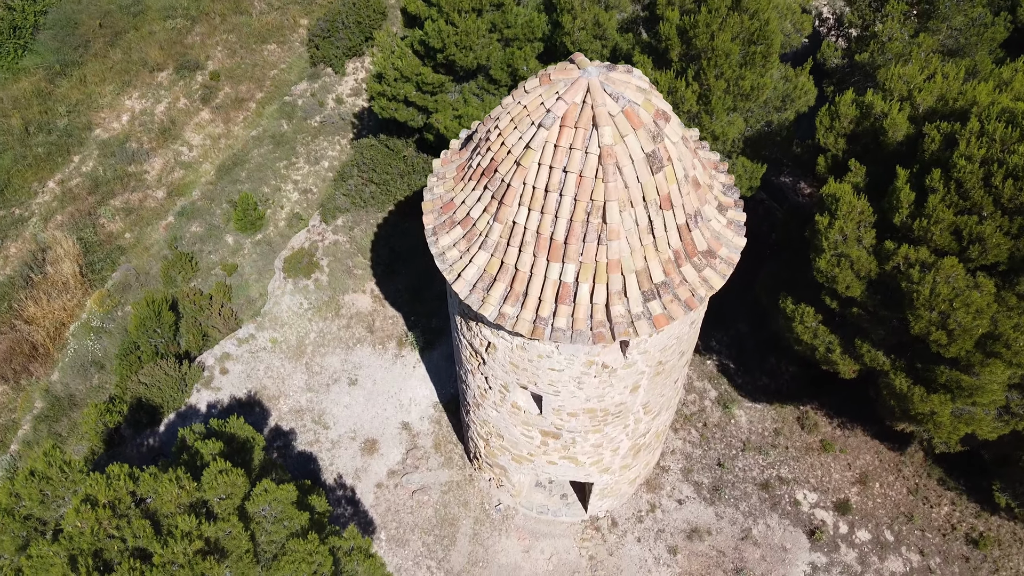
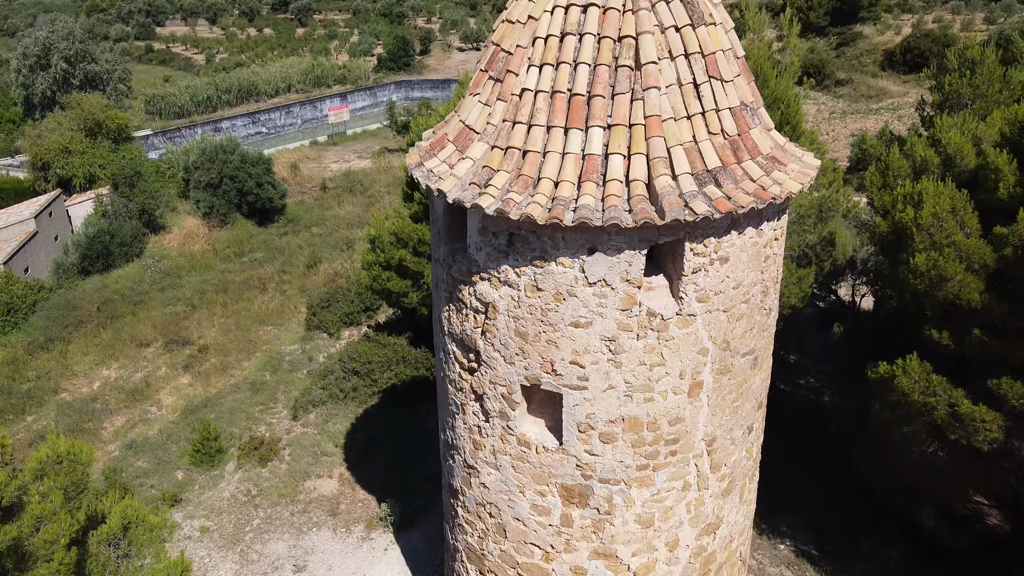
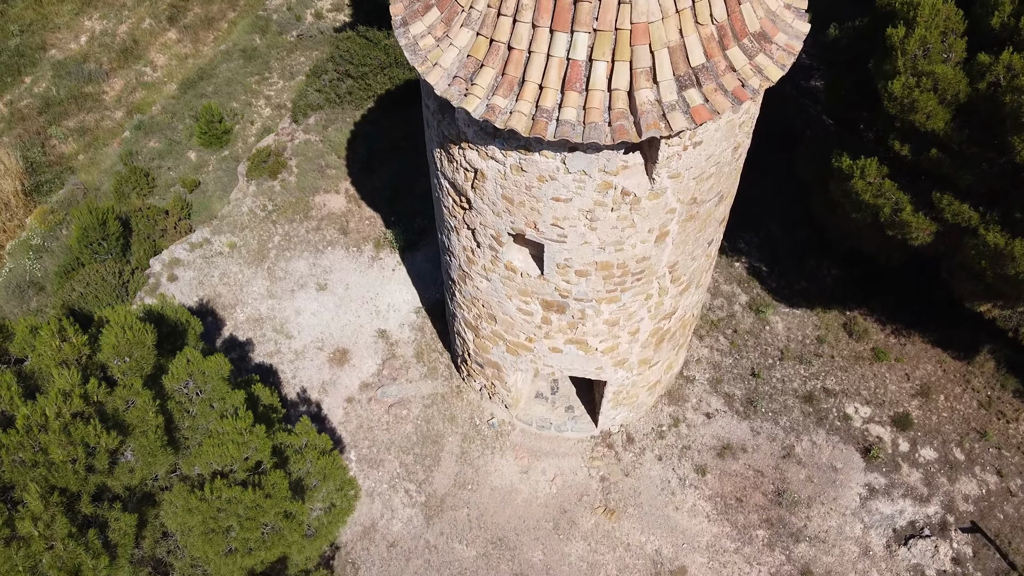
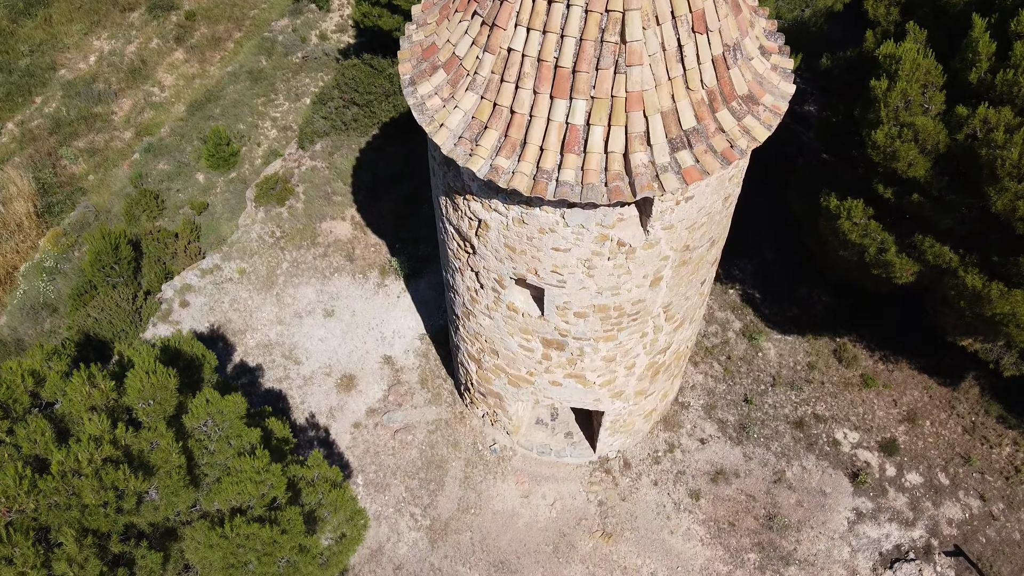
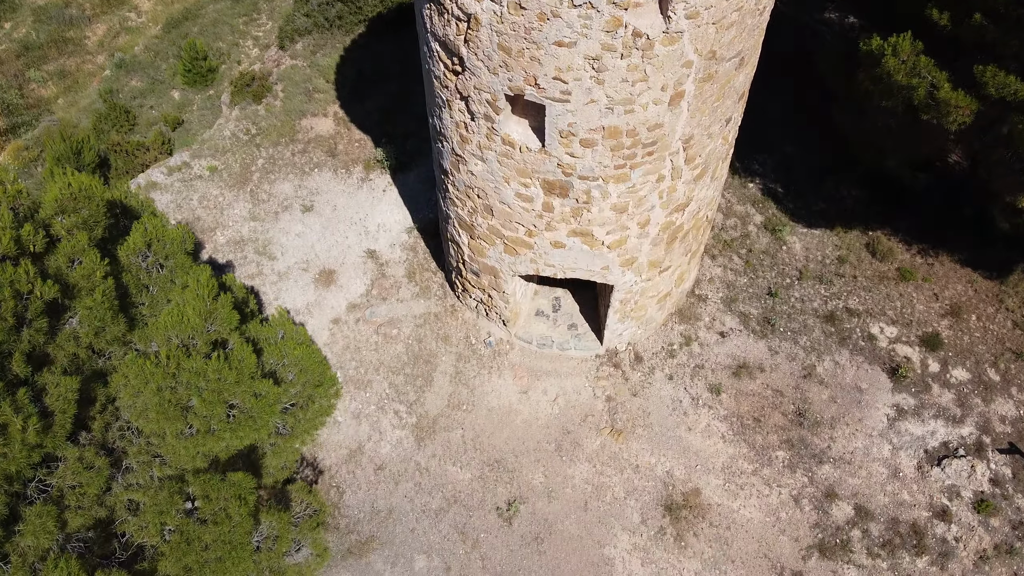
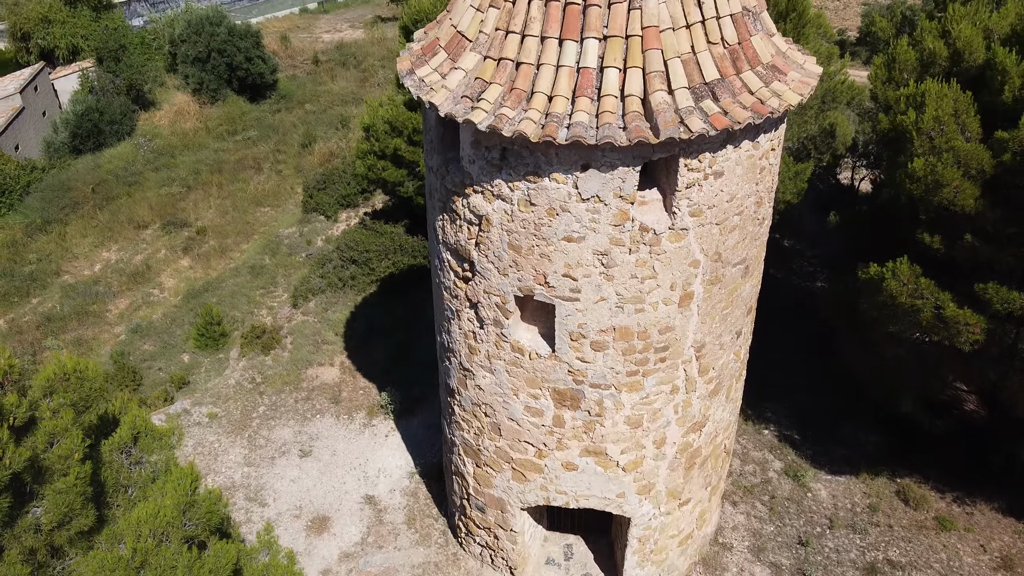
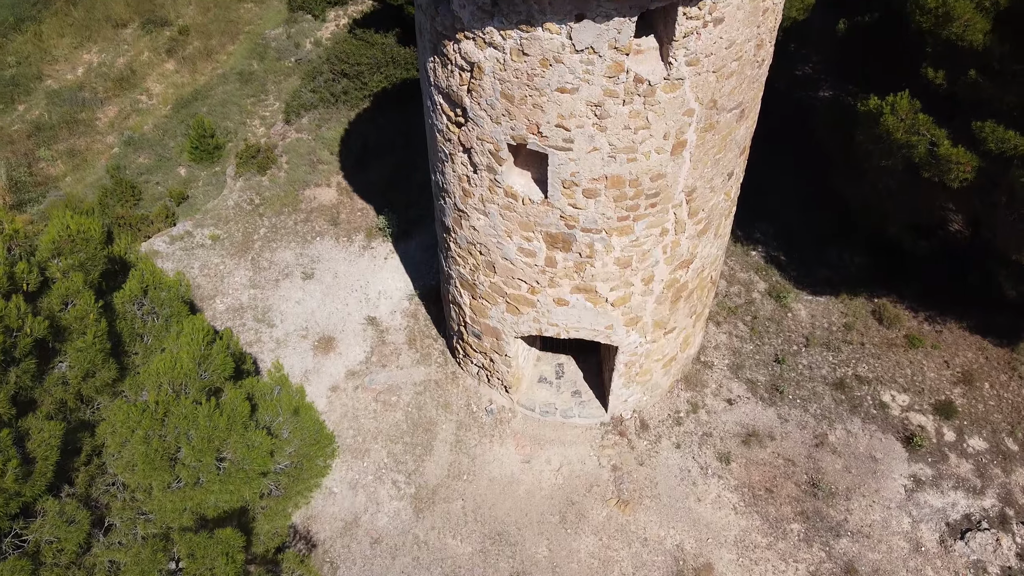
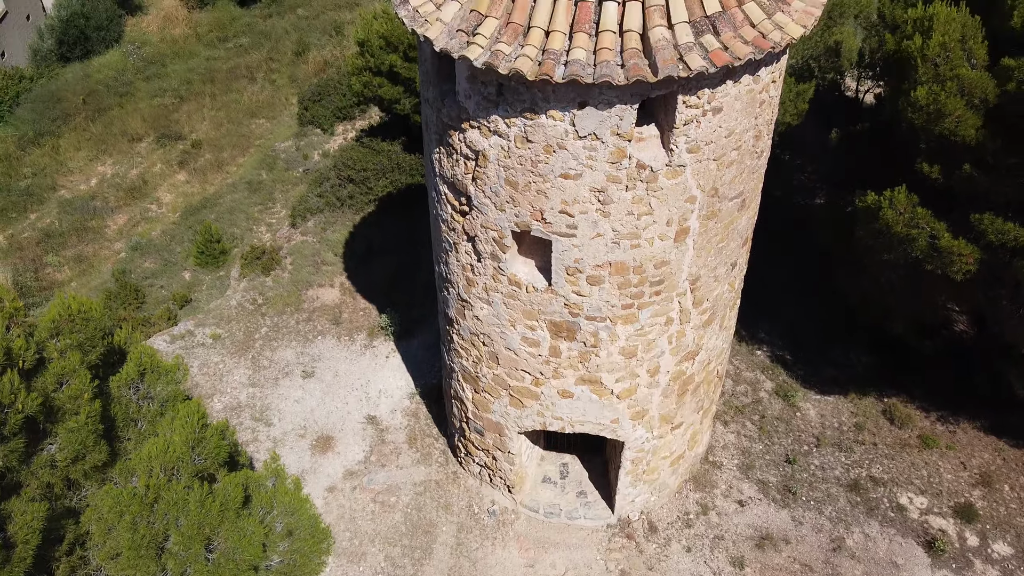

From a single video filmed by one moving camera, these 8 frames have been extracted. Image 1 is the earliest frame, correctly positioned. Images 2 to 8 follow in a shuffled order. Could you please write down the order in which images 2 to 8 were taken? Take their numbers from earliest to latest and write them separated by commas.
4, 3, 5, 7, 8, 6, 2
